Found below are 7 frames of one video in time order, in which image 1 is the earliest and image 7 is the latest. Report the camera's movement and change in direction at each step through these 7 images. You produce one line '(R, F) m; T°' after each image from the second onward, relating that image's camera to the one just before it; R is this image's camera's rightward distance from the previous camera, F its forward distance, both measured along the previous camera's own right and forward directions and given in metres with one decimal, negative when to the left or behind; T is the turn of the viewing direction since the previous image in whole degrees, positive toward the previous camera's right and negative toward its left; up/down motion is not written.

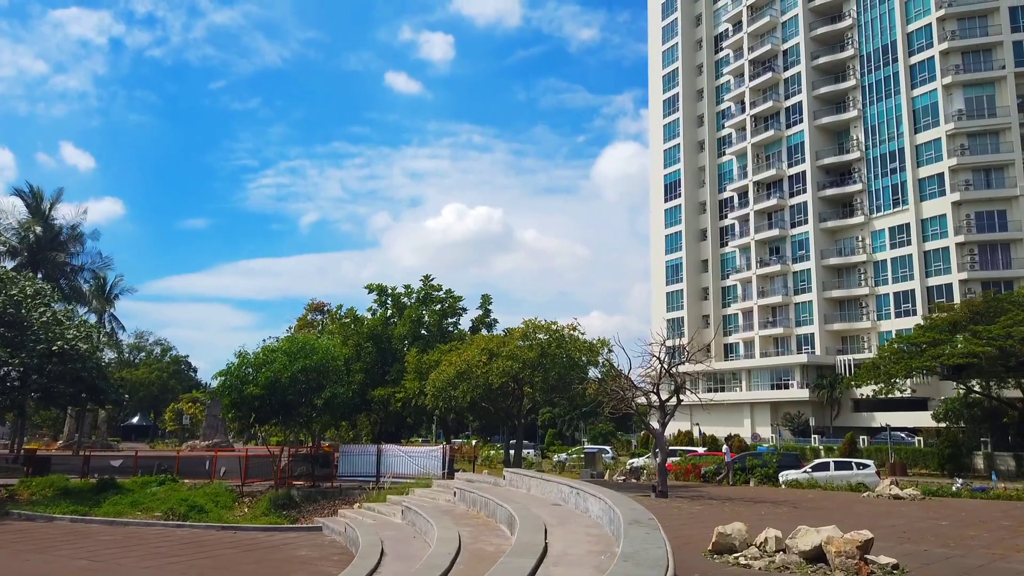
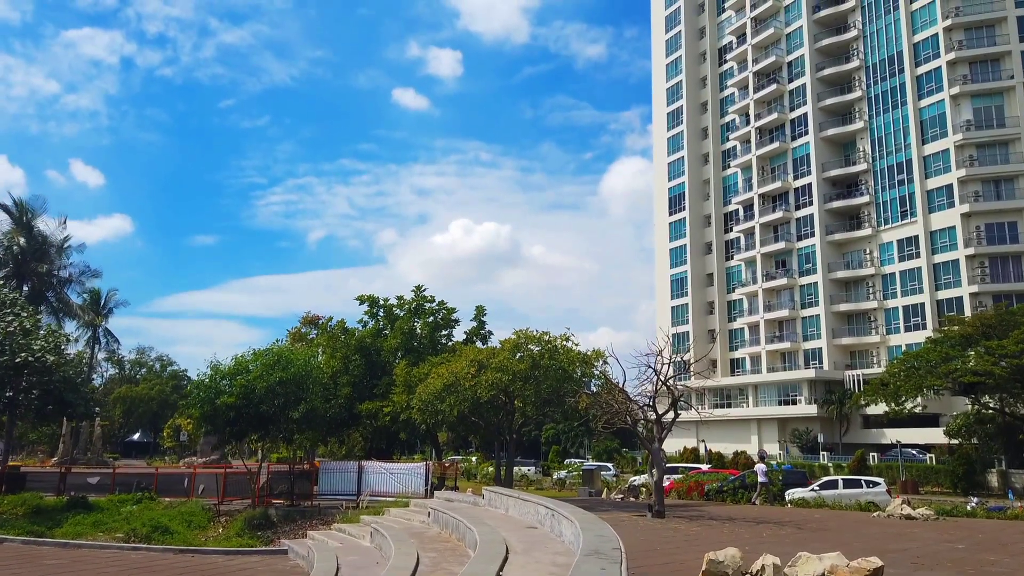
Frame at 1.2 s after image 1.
(+0.4, +0.7) m; -1°
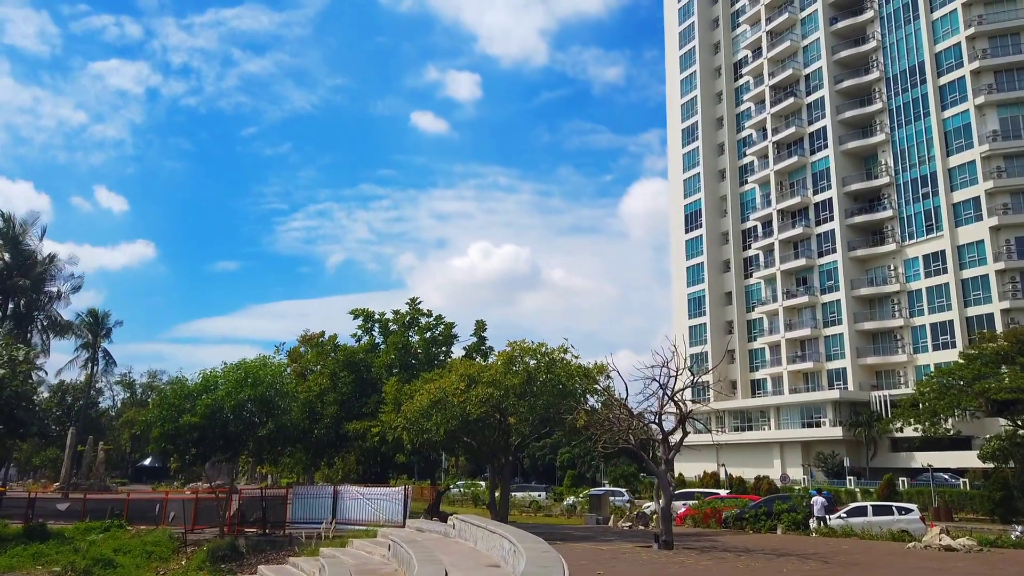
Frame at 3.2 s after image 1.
(+0.5, +1.2) m; -2°
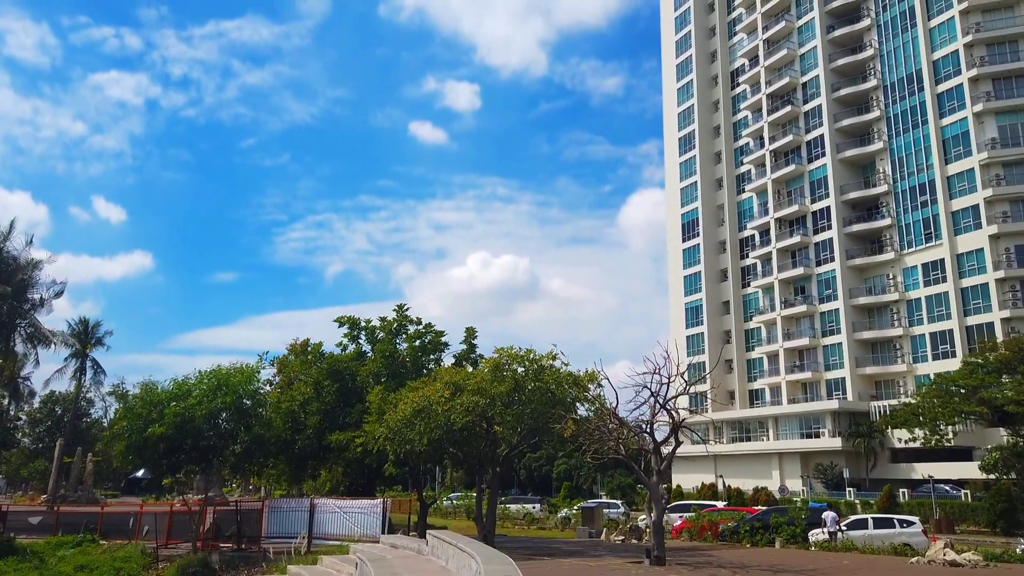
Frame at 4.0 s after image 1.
(+0.2, +0.5) m; 0°
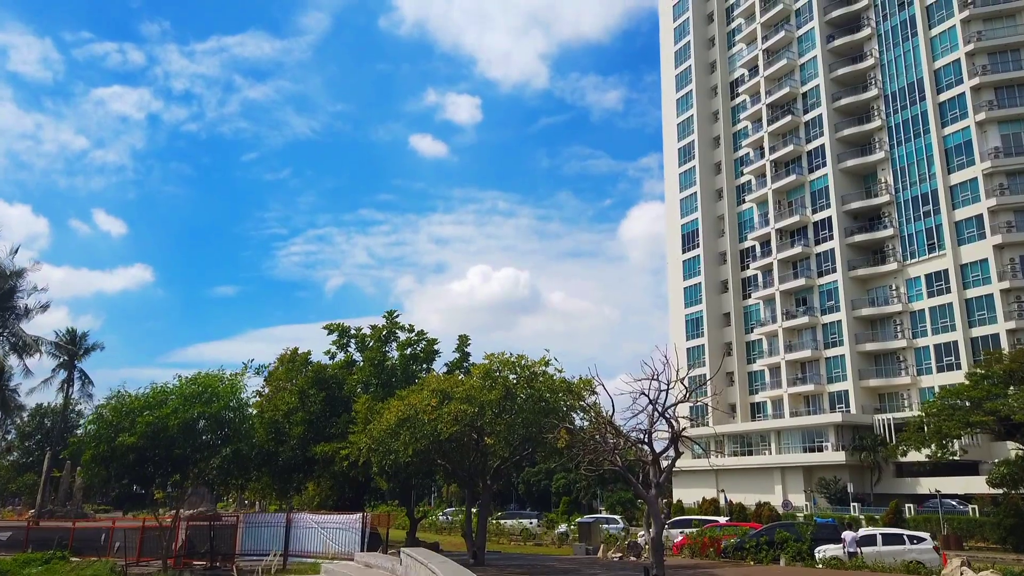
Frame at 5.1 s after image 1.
(+0.2, +0.7) m; 0°
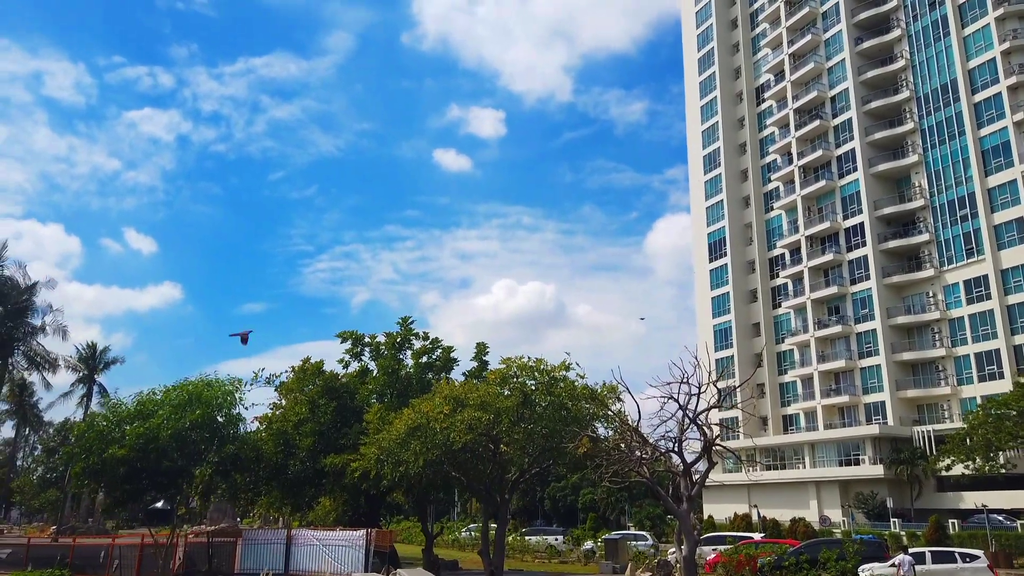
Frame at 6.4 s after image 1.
(+0.1, +0.9) m; -2°
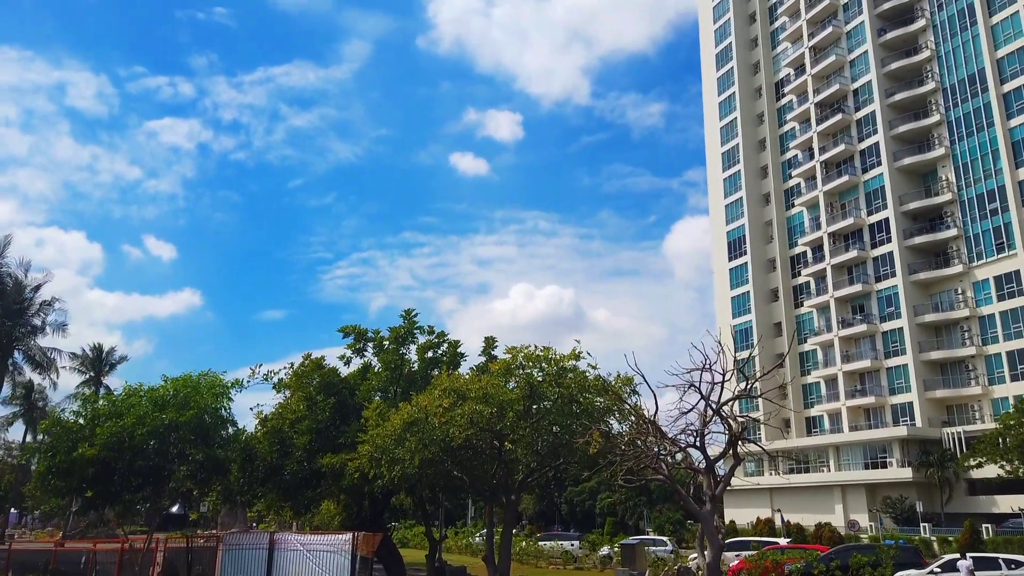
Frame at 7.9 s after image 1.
(+0.2, +1.0) m; -1°
